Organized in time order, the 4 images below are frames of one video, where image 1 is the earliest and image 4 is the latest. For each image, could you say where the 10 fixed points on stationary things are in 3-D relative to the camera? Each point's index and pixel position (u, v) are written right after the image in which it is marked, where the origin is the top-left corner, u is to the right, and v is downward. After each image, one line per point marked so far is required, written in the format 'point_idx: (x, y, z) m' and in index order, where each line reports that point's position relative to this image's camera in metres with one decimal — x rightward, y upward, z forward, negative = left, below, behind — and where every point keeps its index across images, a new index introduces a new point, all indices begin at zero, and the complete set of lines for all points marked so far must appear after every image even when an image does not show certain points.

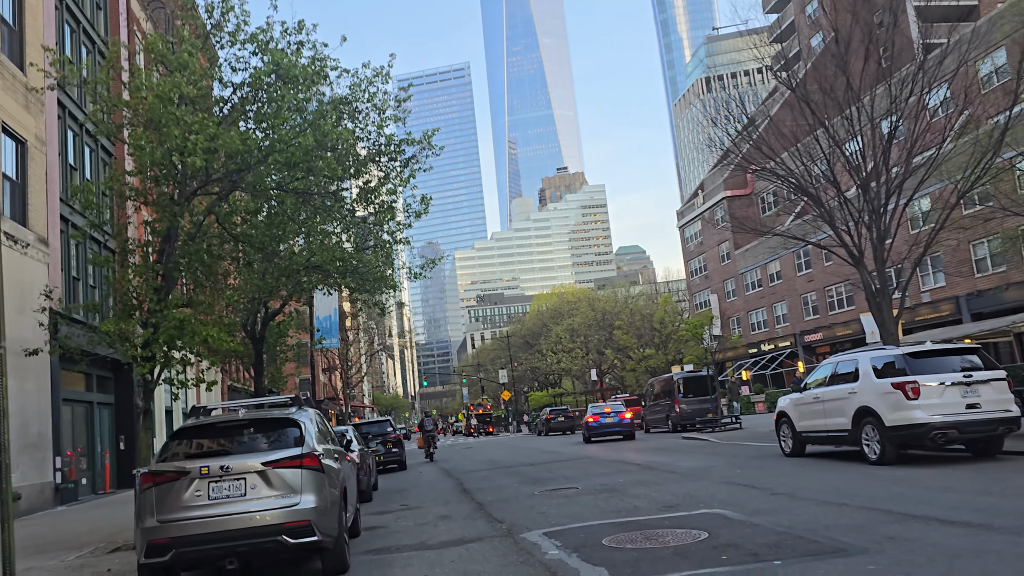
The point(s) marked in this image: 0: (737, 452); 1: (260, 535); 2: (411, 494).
0: (+5.3, -3.8, +18.0) m
1: (-2.3, -2.3, +7.1) m
2: (-2.1, -4.2, +15.8) m
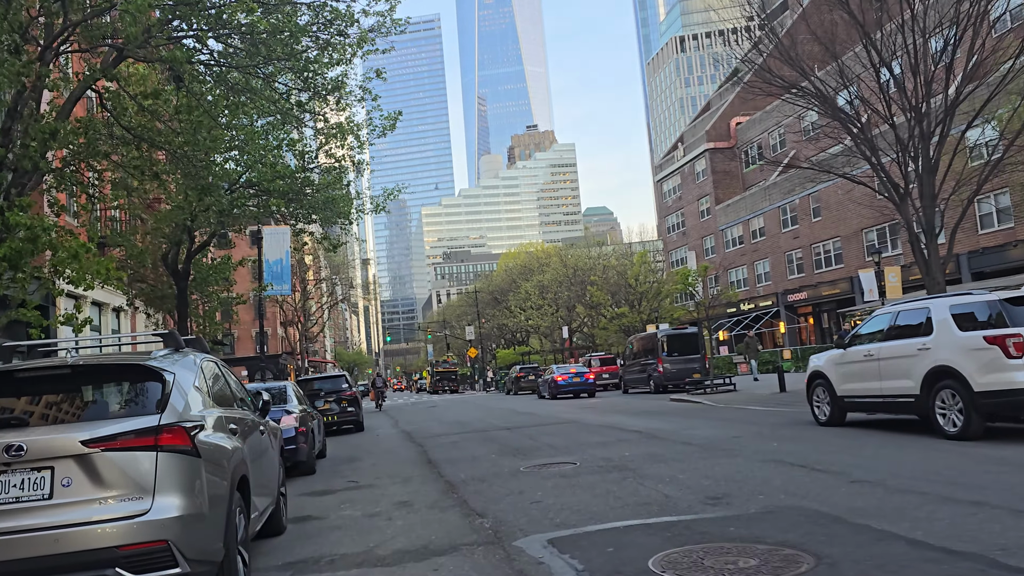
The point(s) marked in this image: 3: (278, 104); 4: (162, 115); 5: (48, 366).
0: (+4.8, -2.6, +15.4) m
1: (-2.3, -1.5, +4.1) m
2: (-2.5, -2.9, +12.8) m
3: (-3.8, +3.0, +12.8) m
4: (-5.4, +2.7, +11.9) m
5: (-2.9, -0.5, +4.8) m
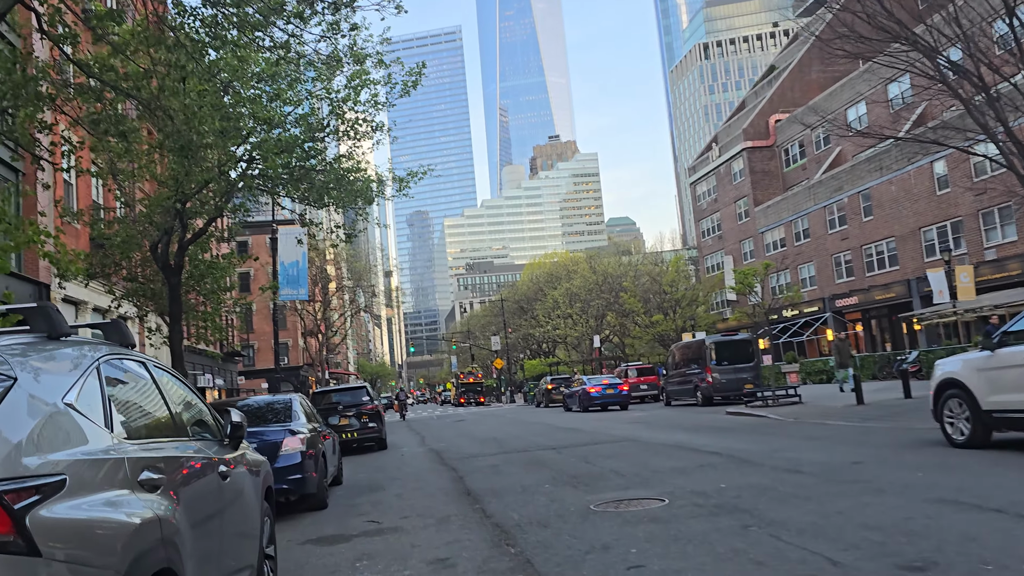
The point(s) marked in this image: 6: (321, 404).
0: (+5.6, -2.5, +12.8) m
1: (-1.8, -1.2, +1.7) m
2: (-1.7, -2.8, +10.4) m
3: (-3.1, +3.1, +10.5) m
4: (-4.7, +2.8, +9.7) m
5: (-2.4, -0.2, +2.5) m
6: (-4.9, -3.0, +19.9) m
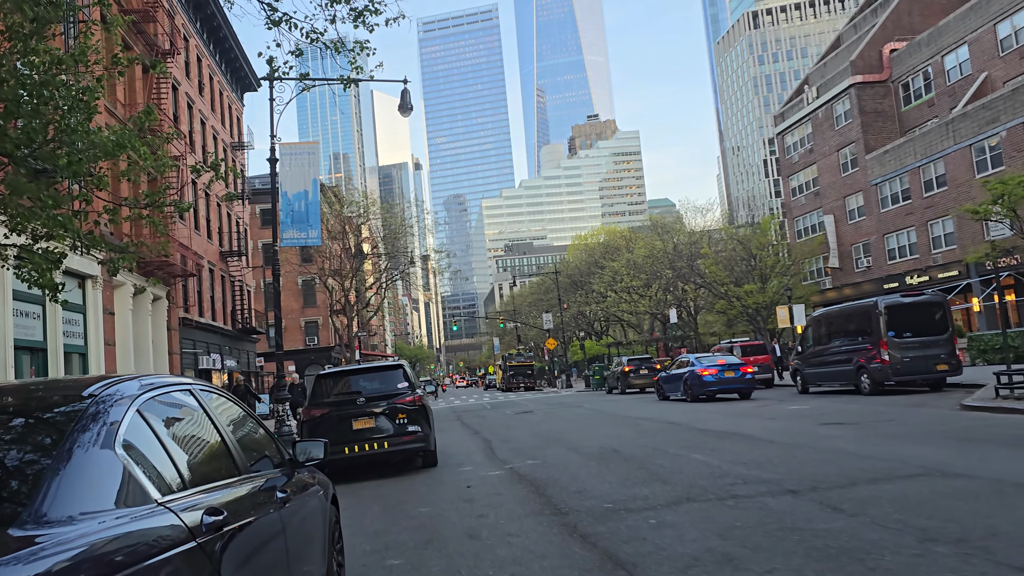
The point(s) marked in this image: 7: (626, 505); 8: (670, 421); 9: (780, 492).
0: (+7.3, -1.2, +4.4) m
1: (-0.6, -0.2, -6.4) m
2: (0.0, -1.7, +2.4) m
3: (-1.5, +4.3, +2.4) m
4: (-3.1, +3.9, +1.7) m
5: (-1.1, +0.8, -5.6) m
6: (-2.8, -1.6, +12.0) m
7: (+1.2, -2.1, +7.3) m
8: (+3.6, -3.0, +17.3) m
9: (+2.7, -1.9, +7.3) m
